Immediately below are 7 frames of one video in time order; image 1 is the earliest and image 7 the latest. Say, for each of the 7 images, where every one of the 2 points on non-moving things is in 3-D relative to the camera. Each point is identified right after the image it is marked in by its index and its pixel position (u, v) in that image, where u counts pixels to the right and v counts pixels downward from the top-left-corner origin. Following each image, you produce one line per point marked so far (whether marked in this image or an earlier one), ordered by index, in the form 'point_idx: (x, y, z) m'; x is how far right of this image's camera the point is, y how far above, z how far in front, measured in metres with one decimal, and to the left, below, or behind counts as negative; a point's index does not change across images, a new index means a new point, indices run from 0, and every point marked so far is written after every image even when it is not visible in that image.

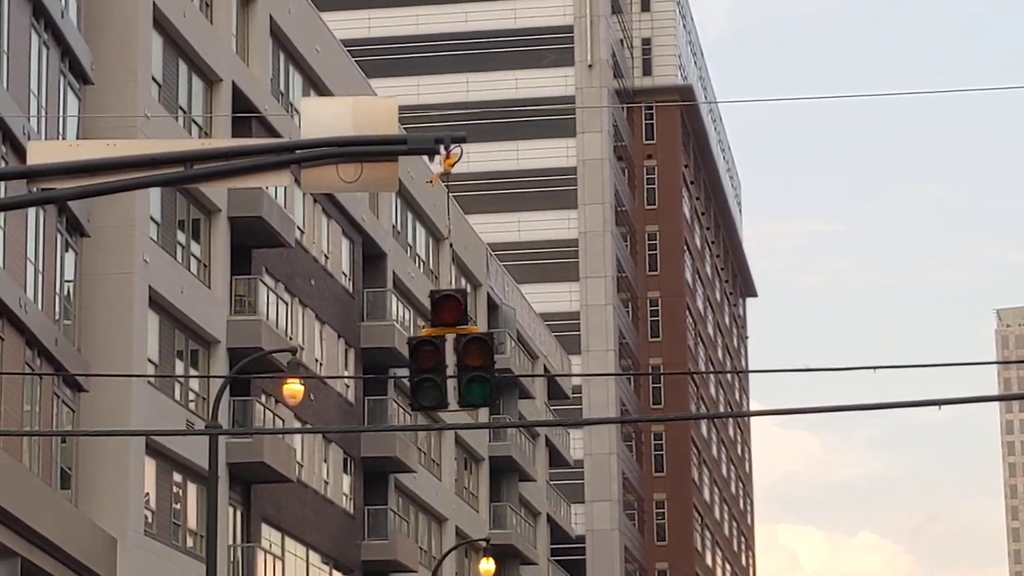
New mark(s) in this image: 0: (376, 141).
0: (-1.1, +1.2, +17.7) m
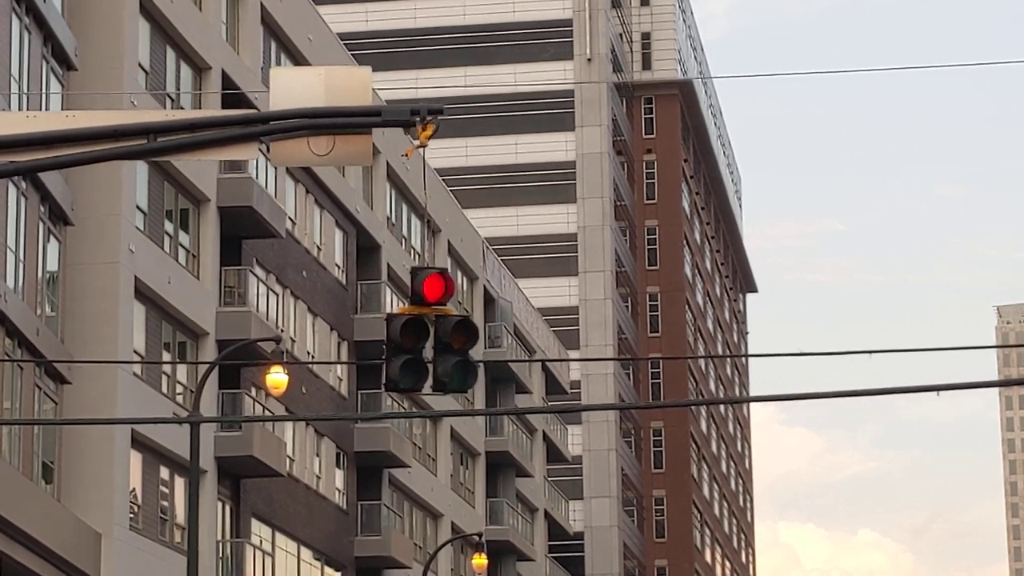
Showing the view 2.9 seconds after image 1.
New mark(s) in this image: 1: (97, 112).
0: (-1.3, +1.4, +16.8) m
1: (-3.3, +1.4, +17.2) m
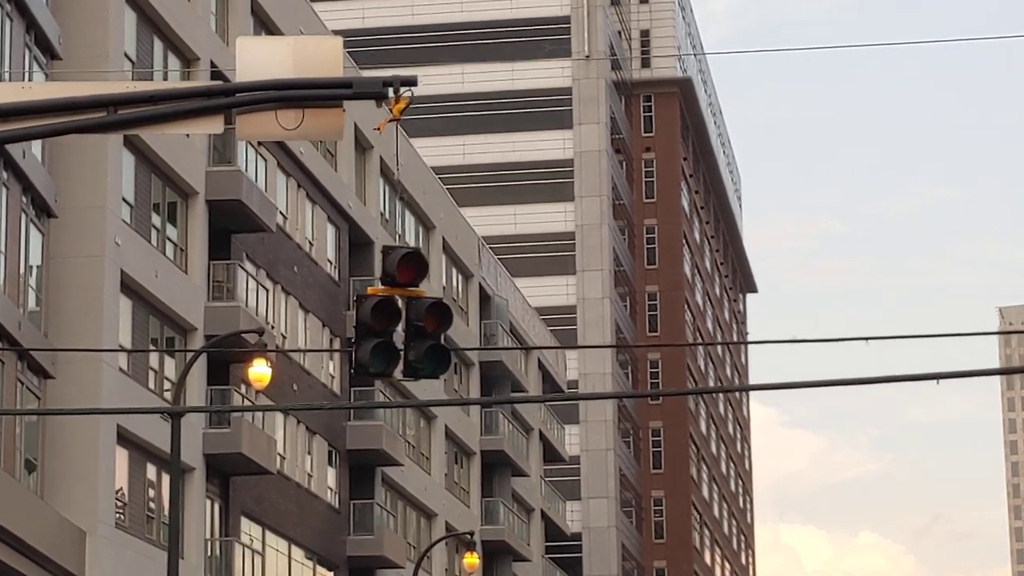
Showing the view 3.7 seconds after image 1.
0: (-1.4, +1.5, +16.1) m
1: (-3.5, +1.6, +16.5) m
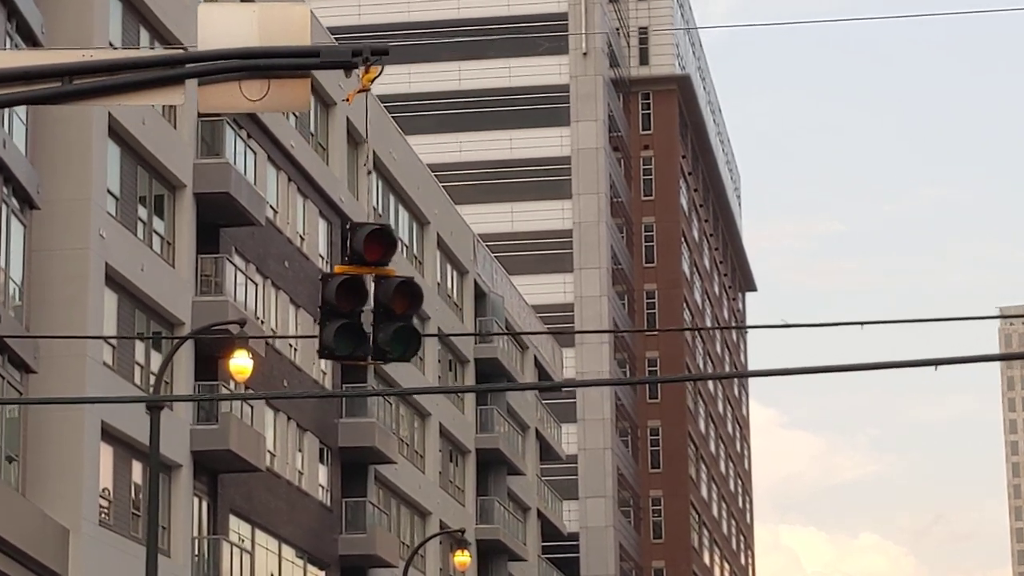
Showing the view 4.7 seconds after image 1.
0: (-1.6, +1.7, +15.3) m
1: (-3.7, +1.7, +15.7) m
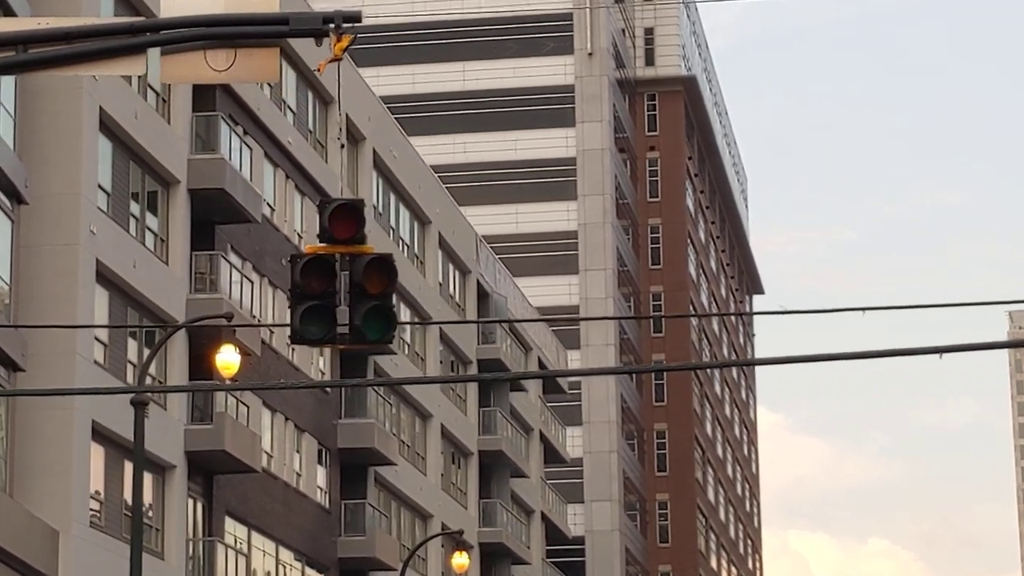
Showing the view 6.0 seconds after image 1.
0: (-1.8, +1.8, +14.5) m
1: (-3.8, +1.8, +14.9) m
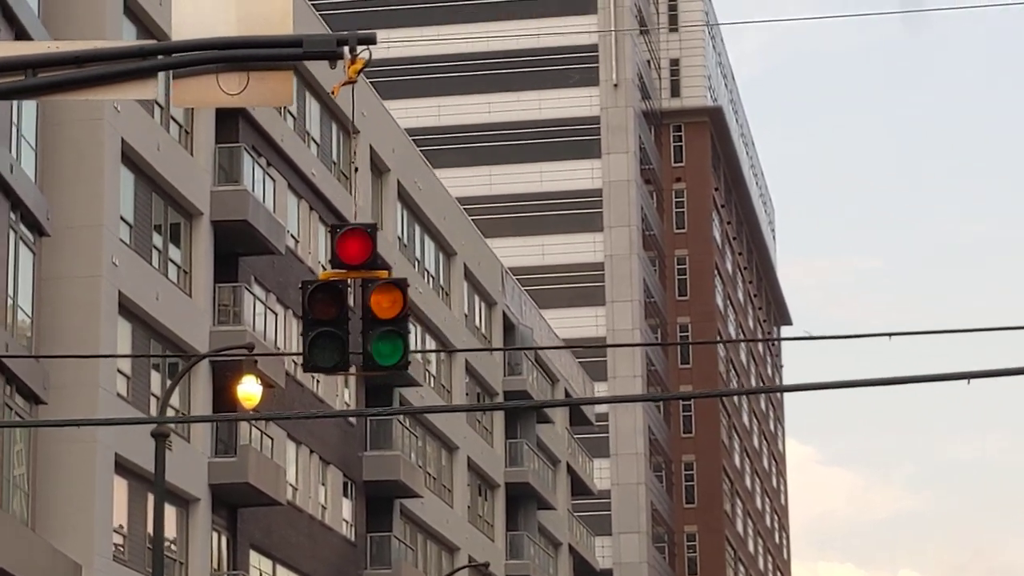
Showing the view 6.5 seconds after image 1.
0: (-1.6, +1.6, +14.3) m
1: (-3.7, +1.6, +14.8) m
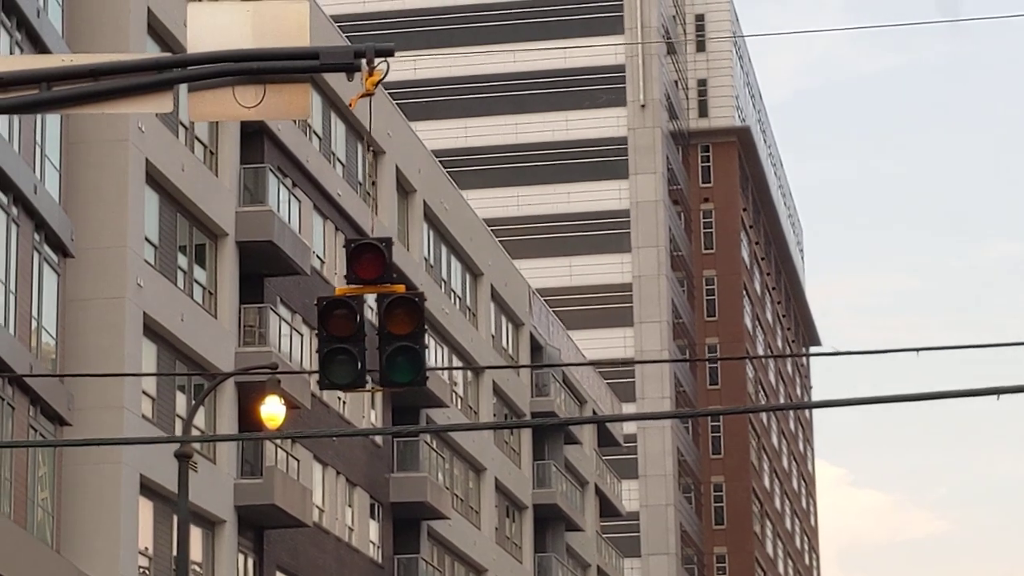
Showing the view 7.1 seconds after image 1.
0: (-1.5, +1.5, +14.1) m
1: (-3.5, +1.5, +14.6) m
